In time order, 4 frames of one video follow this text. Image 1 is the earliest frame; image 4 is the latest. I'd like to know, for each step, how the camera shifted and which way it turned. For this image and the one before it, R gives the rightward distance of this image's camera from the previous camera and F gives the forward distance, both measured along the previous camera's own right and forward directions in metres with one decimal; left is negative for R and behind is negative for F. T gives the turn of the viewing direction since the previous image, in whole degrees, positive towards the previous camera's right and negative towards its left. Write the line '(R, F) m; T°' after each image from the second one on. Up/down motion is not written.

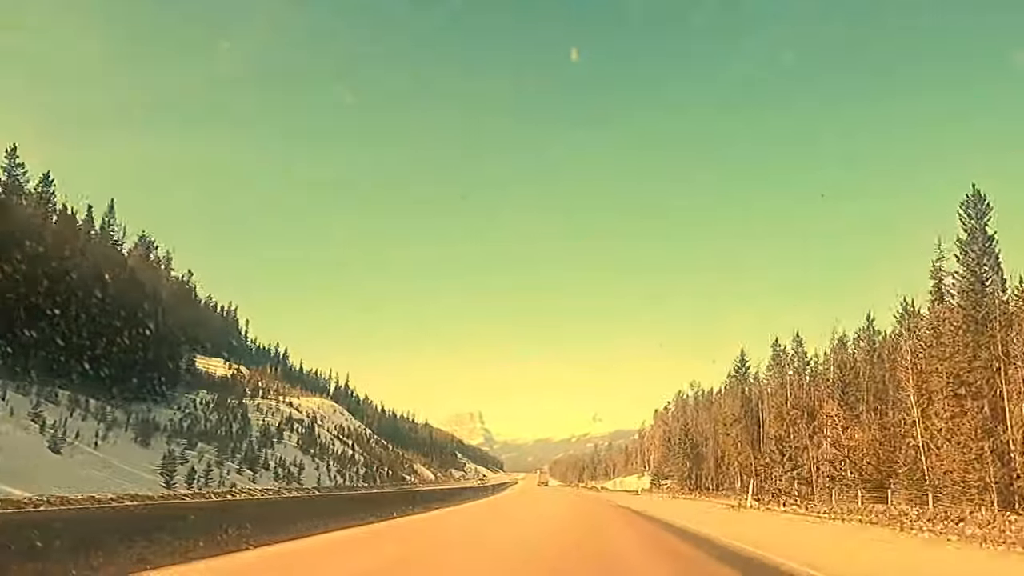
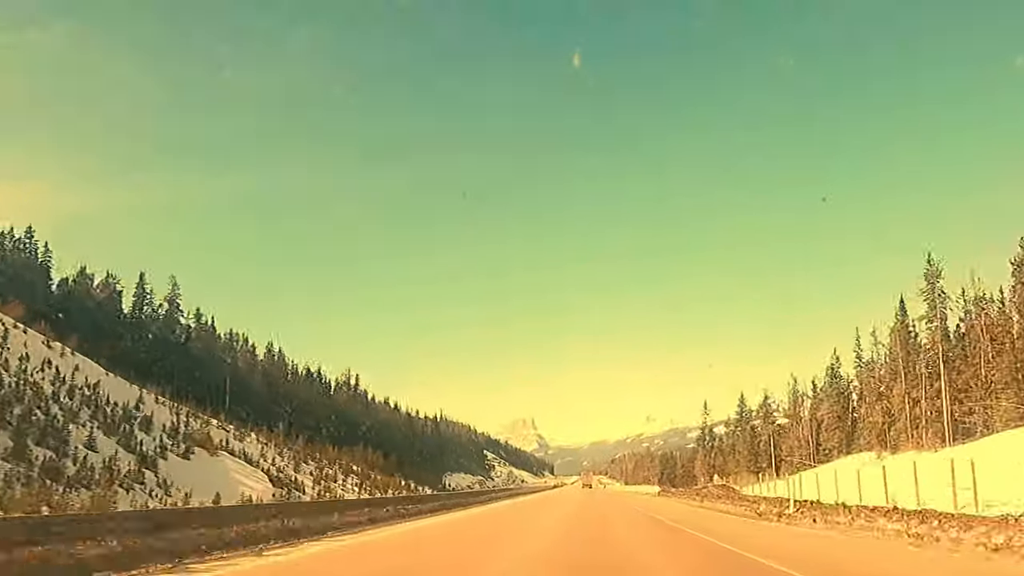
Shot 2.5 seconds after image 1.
(+0.7, +0.5) m; -3°
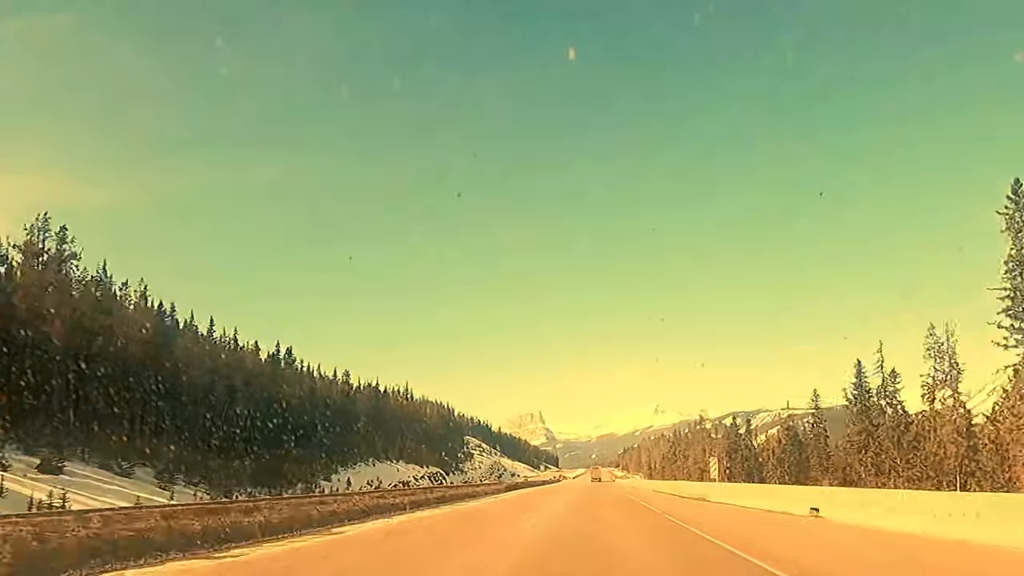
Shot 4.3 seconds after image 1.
(-0.3, -3.5) m; 0°
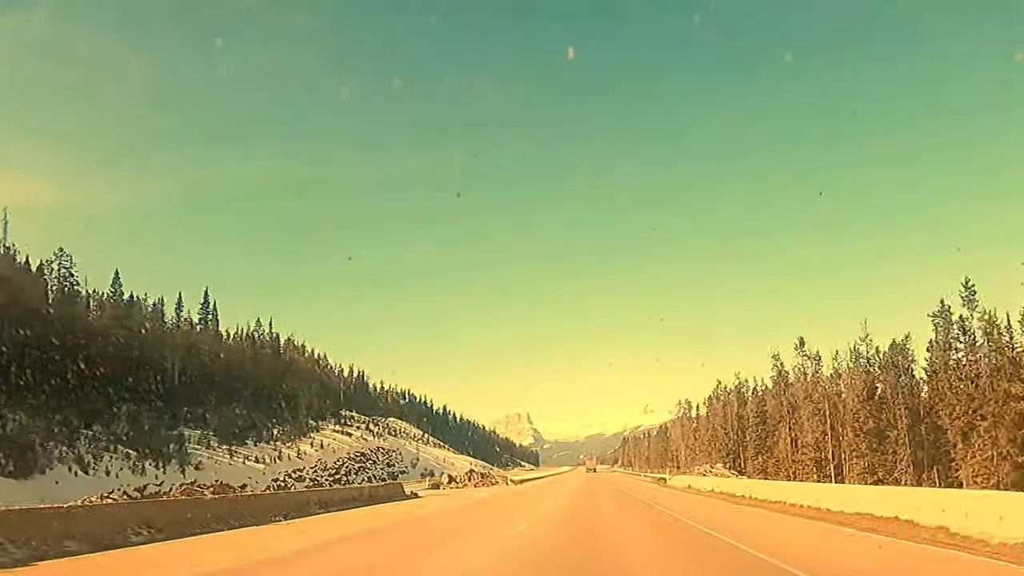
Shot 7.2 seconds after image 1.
(+0.2, +2.3) m; 0°
